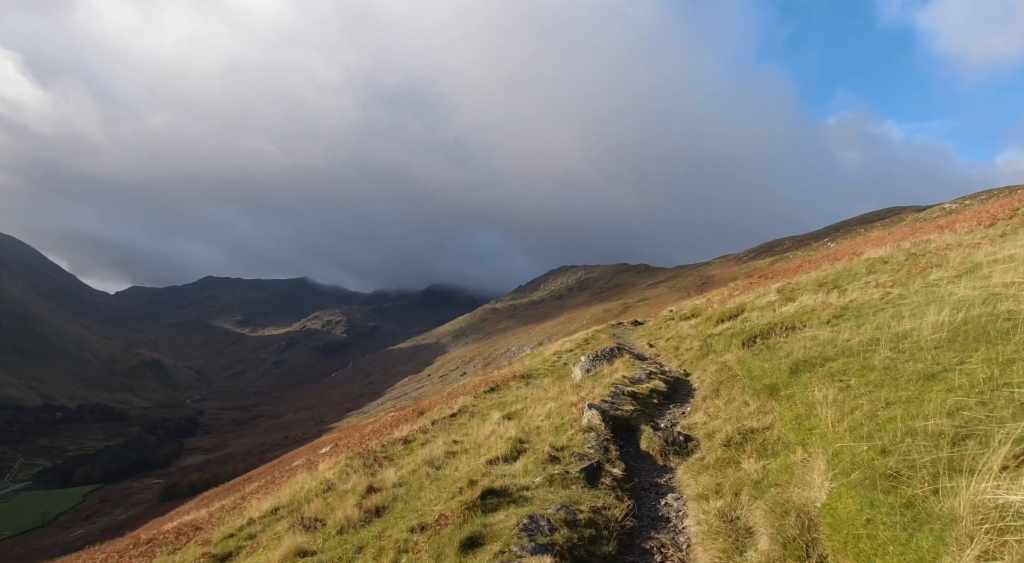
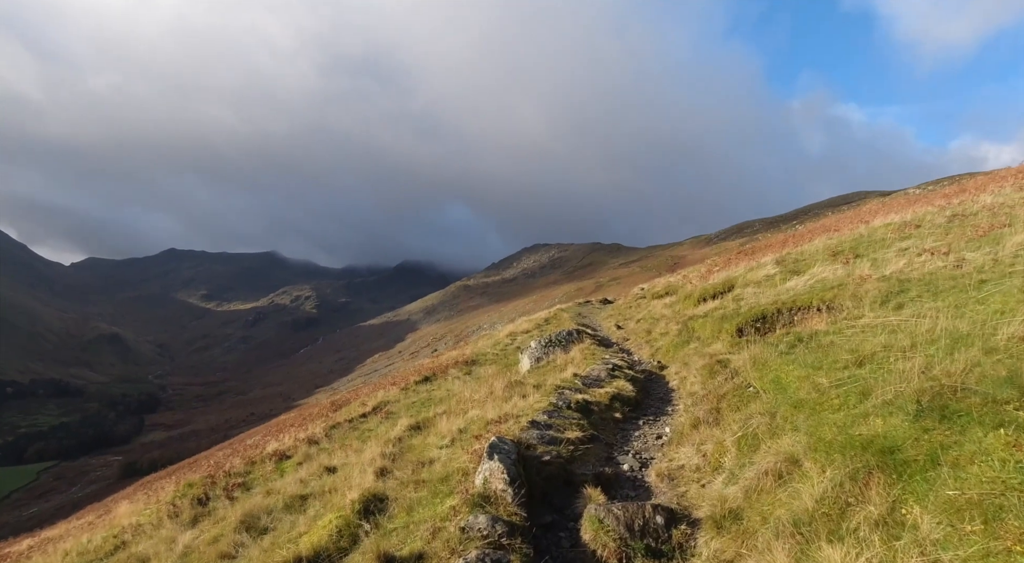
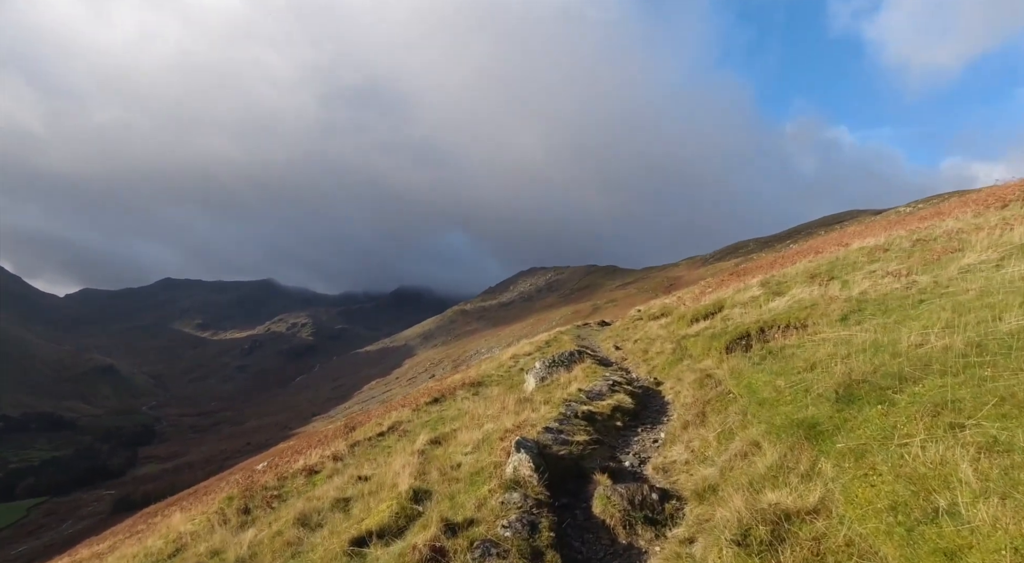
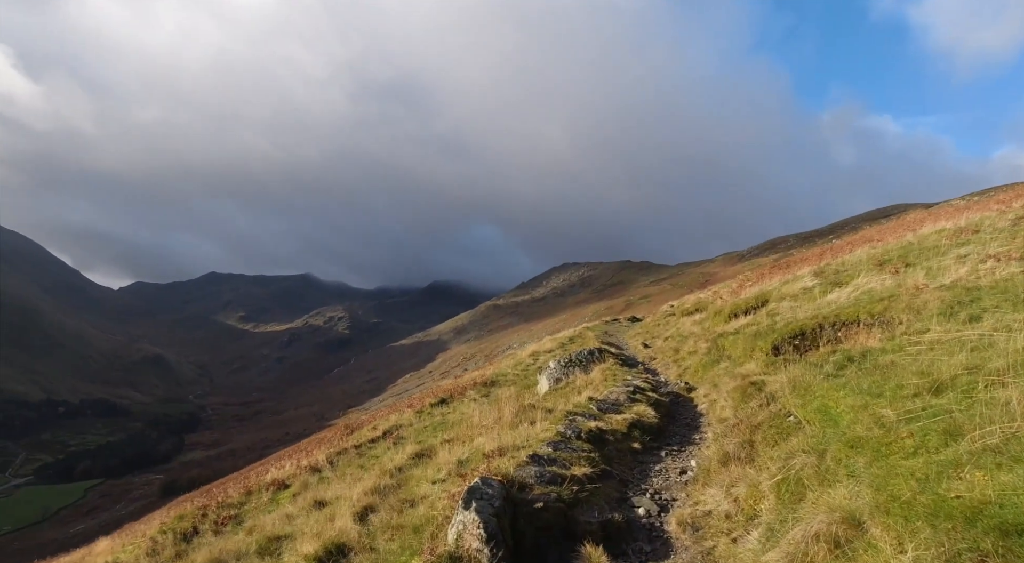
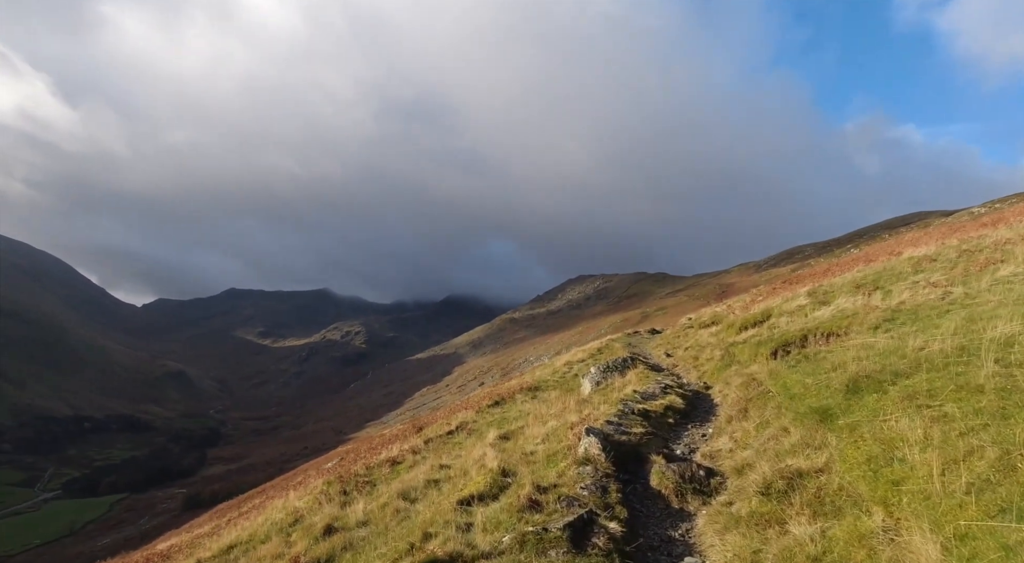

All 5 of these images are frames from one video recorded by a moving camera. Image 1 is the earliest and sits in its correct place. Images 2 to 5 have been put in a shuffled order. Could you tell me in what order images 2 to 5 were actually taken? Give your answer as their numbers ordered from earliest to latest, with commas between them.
5, 3, 2, 4
